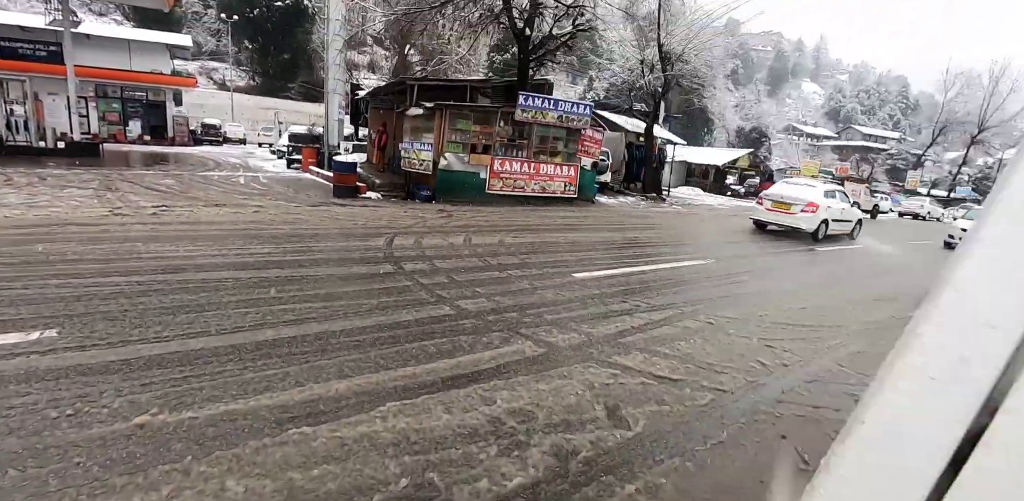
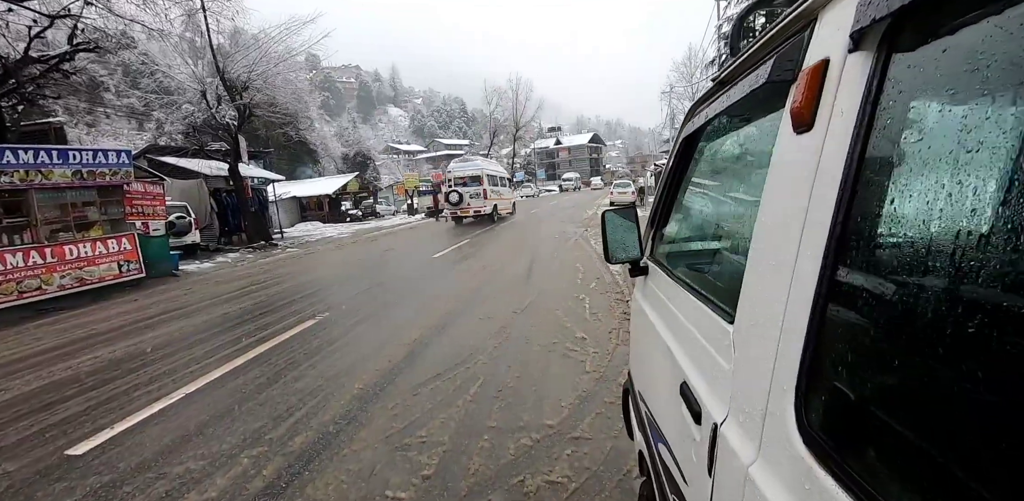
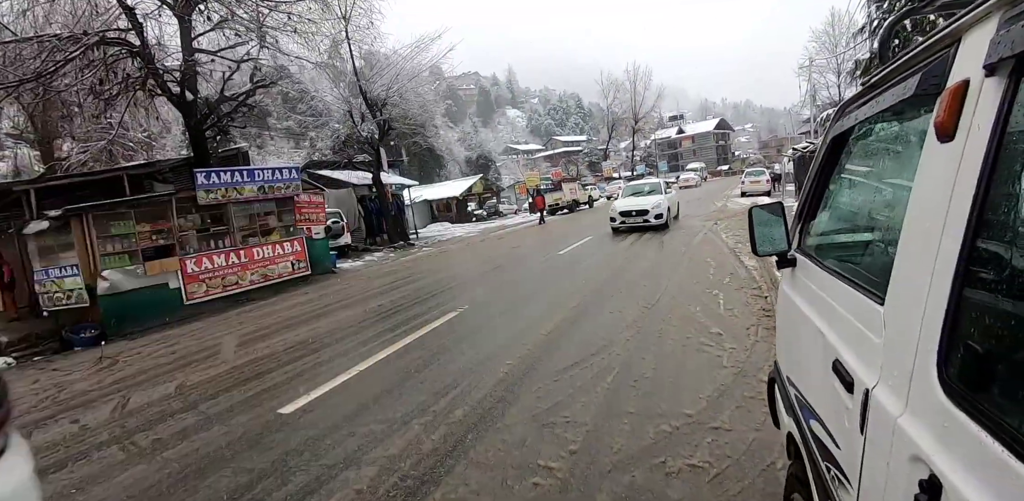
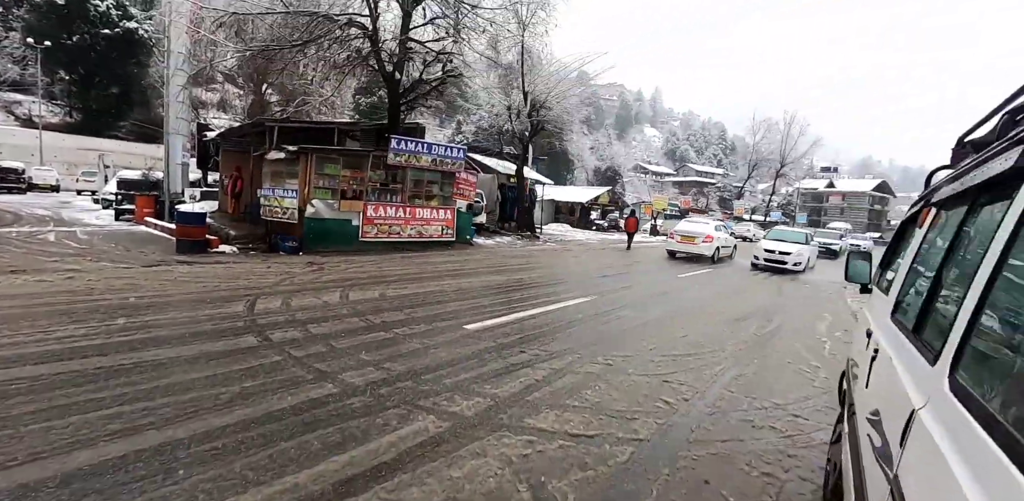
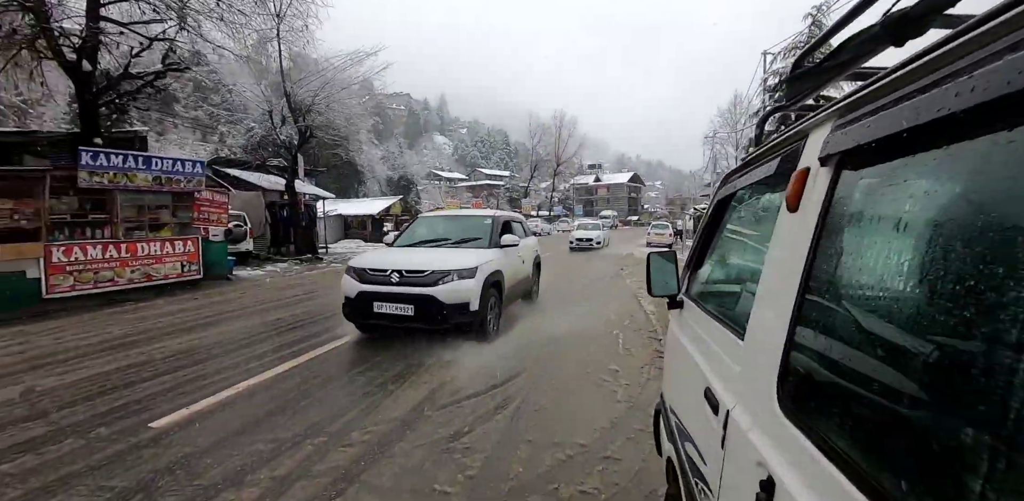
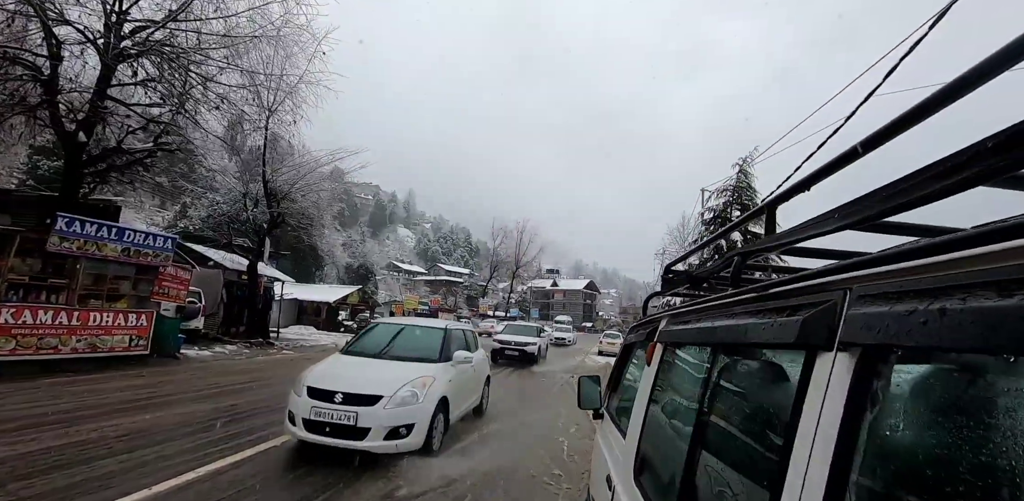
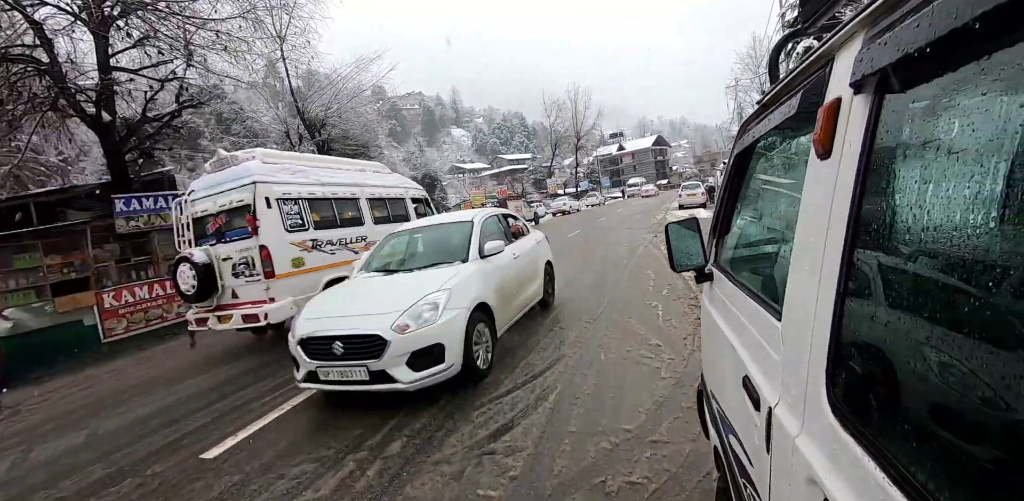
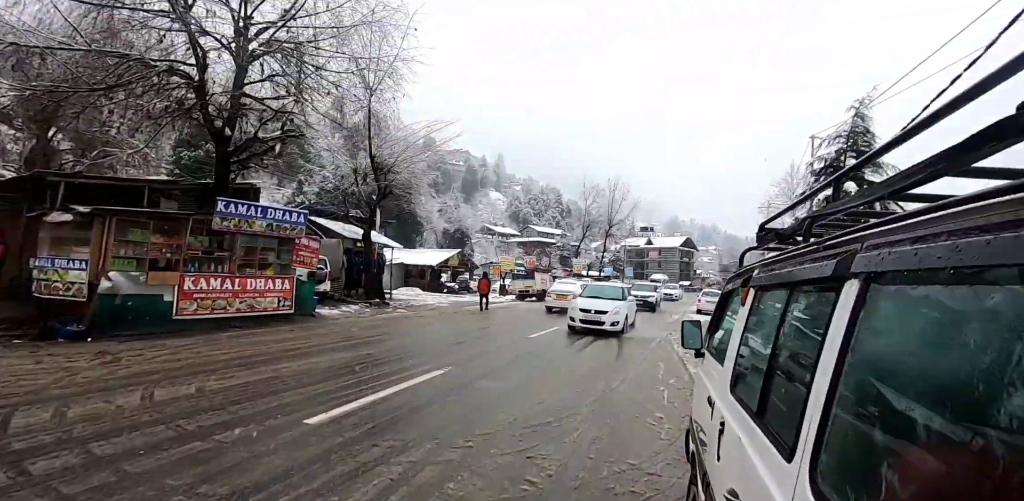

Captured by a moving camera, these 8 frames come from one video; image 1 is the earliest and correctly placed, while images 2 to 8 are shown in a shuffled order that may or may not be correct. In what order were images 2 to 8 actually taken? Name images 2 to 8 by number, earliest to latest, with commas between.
4, 8, 6, 5, 3, 7, 2
